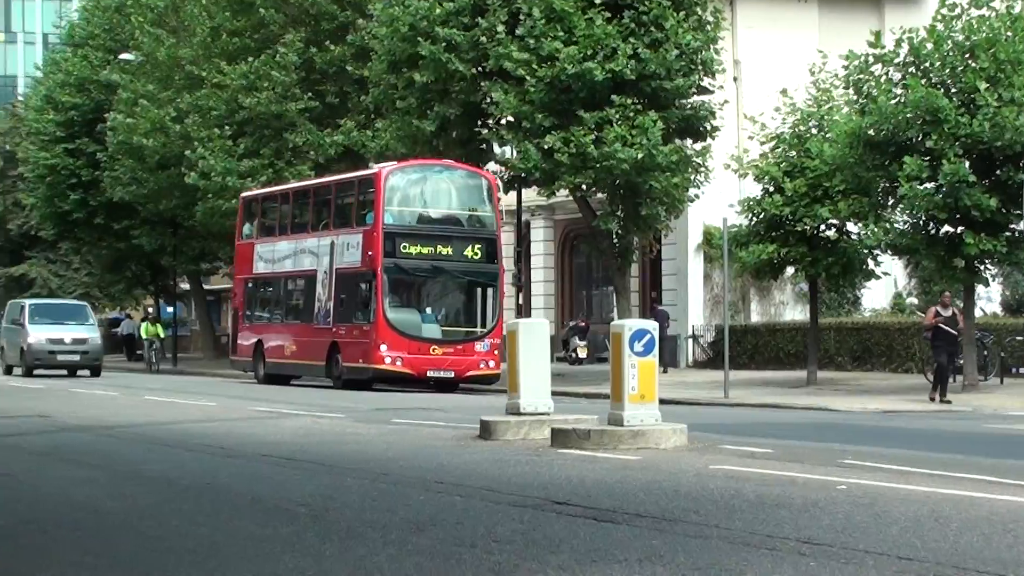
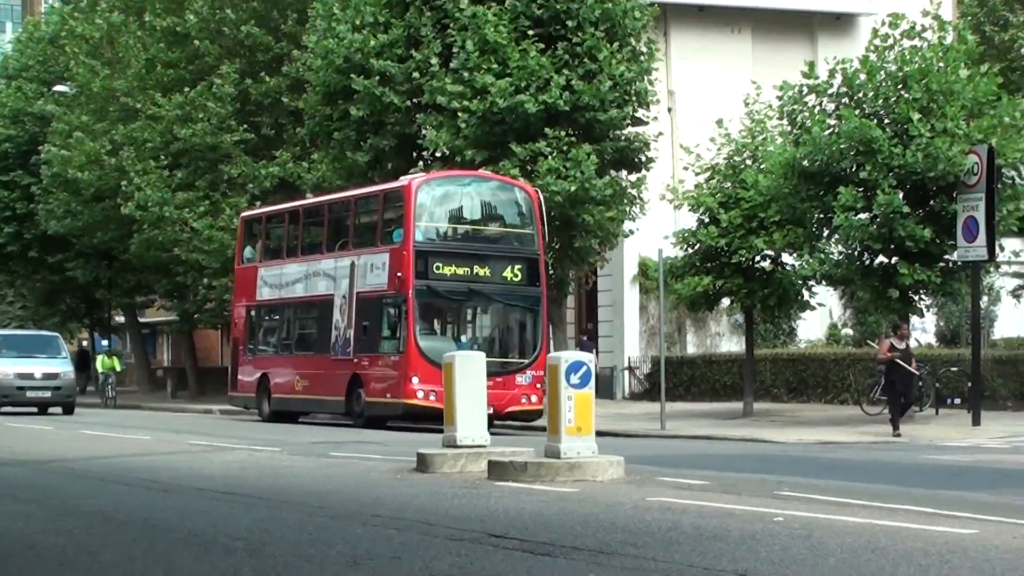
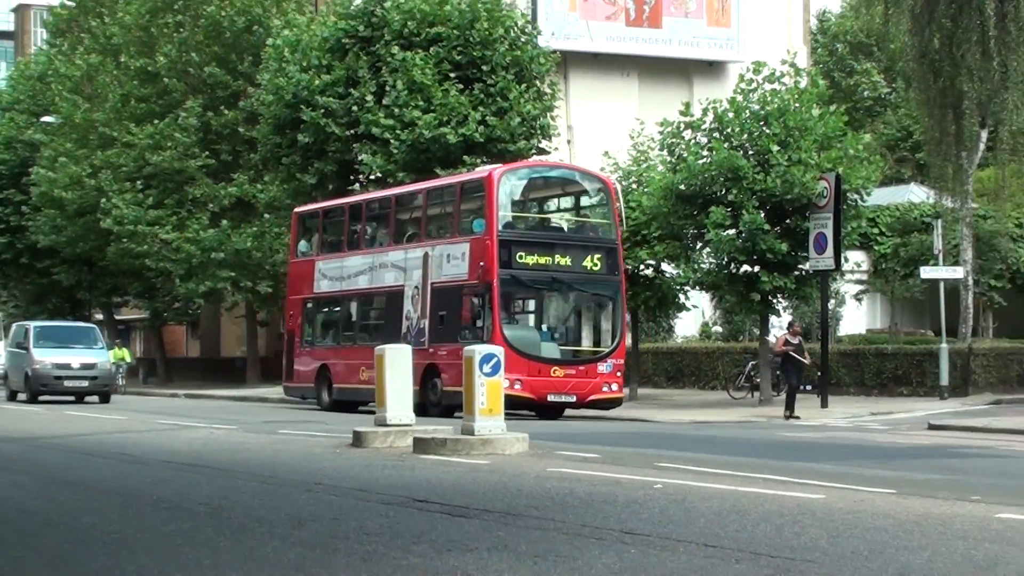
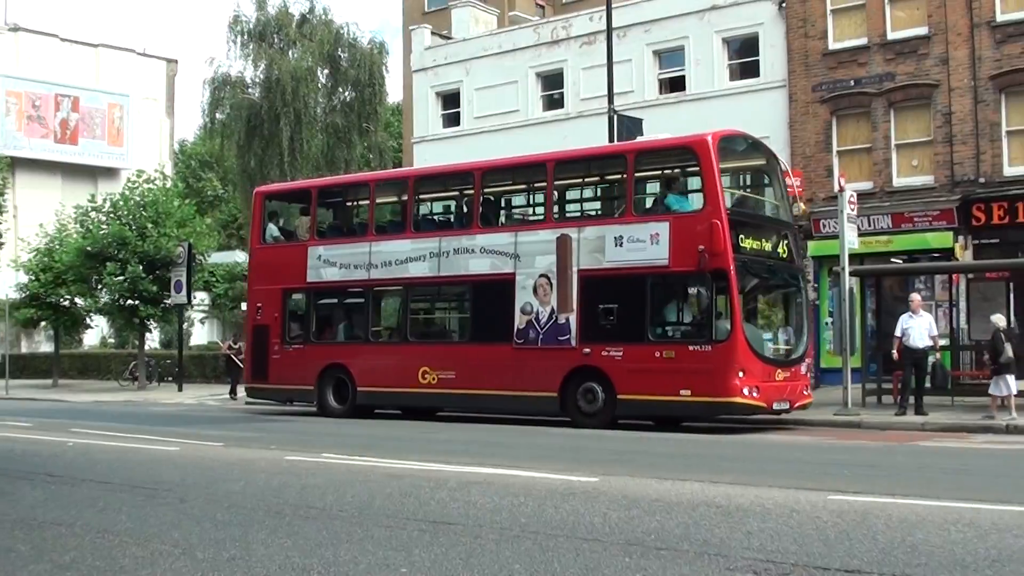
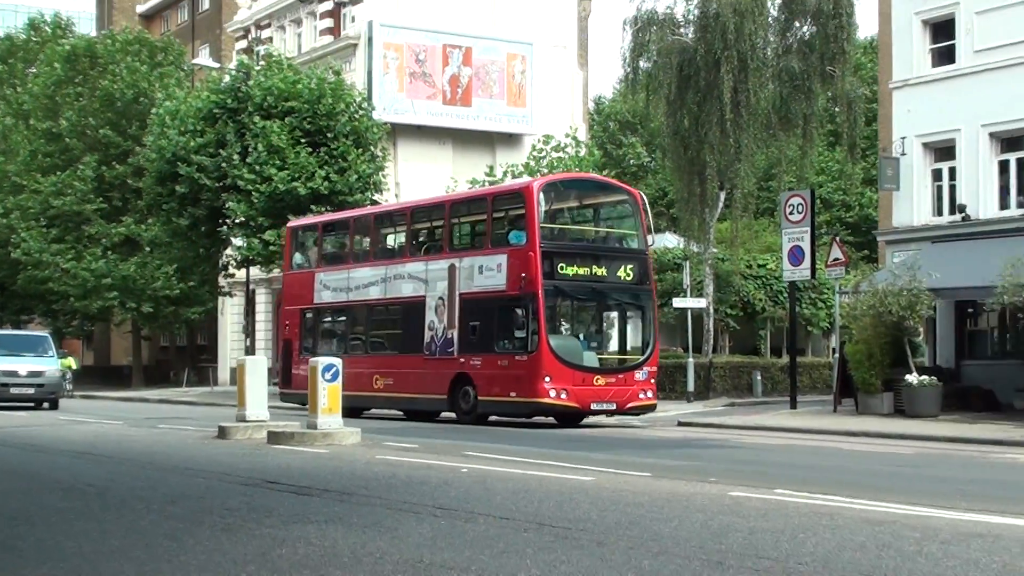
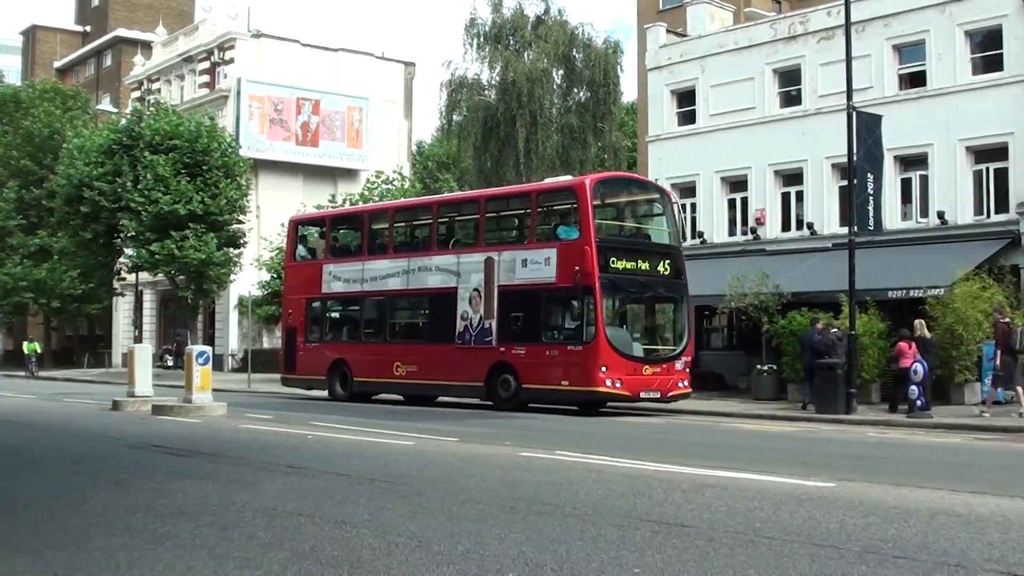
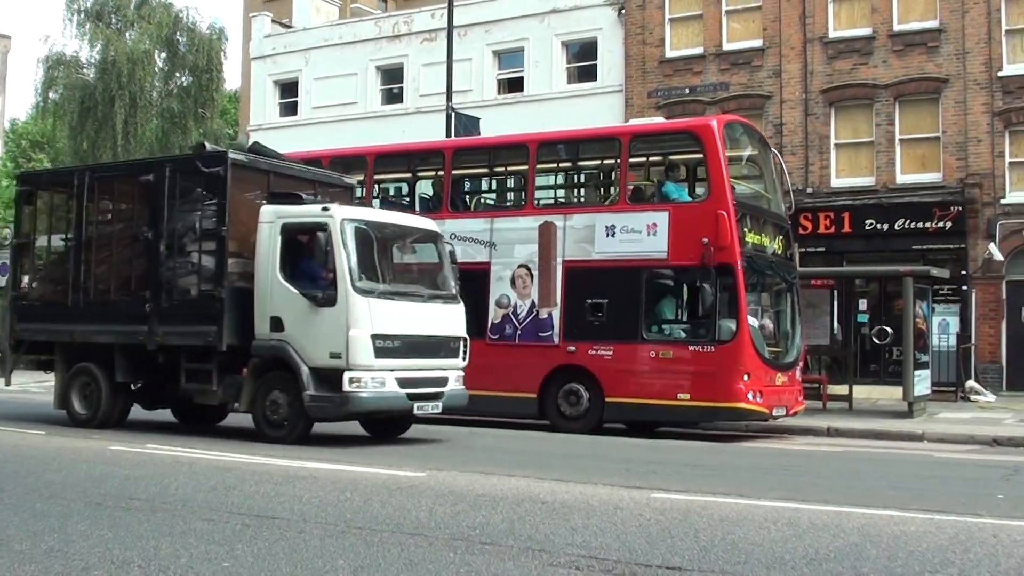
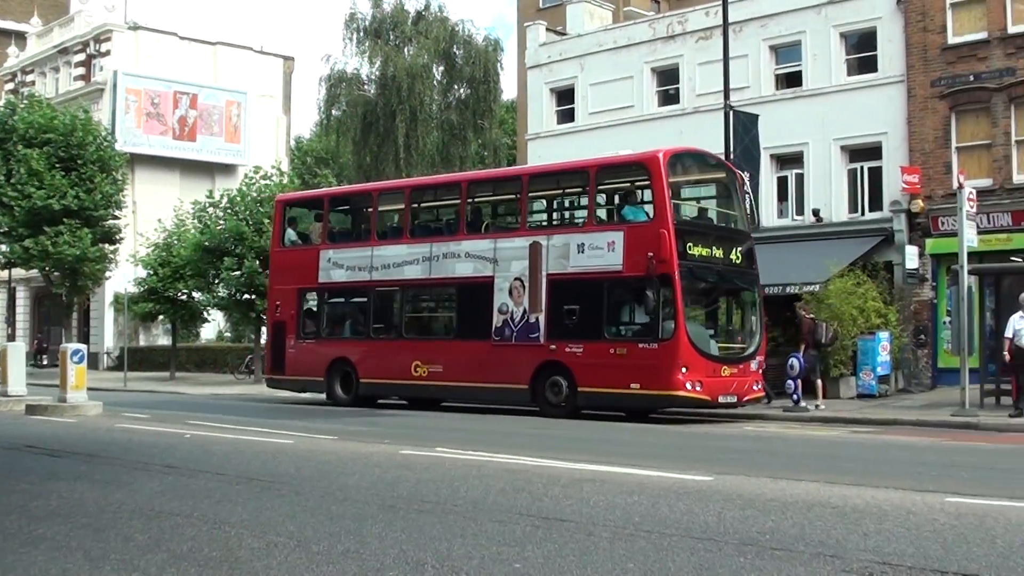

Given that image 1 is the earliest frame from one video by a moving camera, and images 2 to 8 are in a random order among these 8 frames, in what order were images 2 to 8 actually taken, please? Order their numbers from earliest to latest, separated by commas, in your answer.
2, 3, 5, 6, 8, 4, 7
